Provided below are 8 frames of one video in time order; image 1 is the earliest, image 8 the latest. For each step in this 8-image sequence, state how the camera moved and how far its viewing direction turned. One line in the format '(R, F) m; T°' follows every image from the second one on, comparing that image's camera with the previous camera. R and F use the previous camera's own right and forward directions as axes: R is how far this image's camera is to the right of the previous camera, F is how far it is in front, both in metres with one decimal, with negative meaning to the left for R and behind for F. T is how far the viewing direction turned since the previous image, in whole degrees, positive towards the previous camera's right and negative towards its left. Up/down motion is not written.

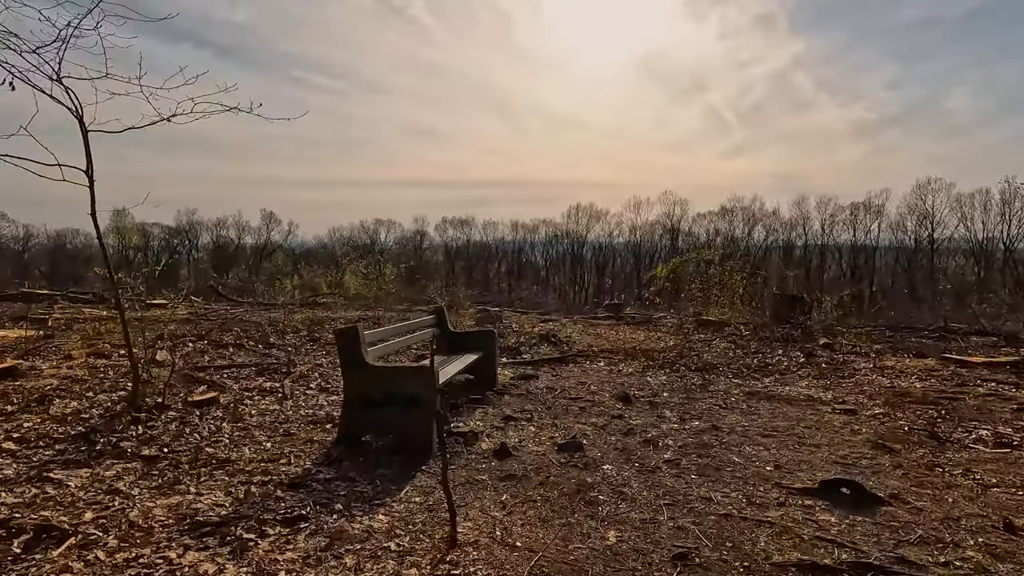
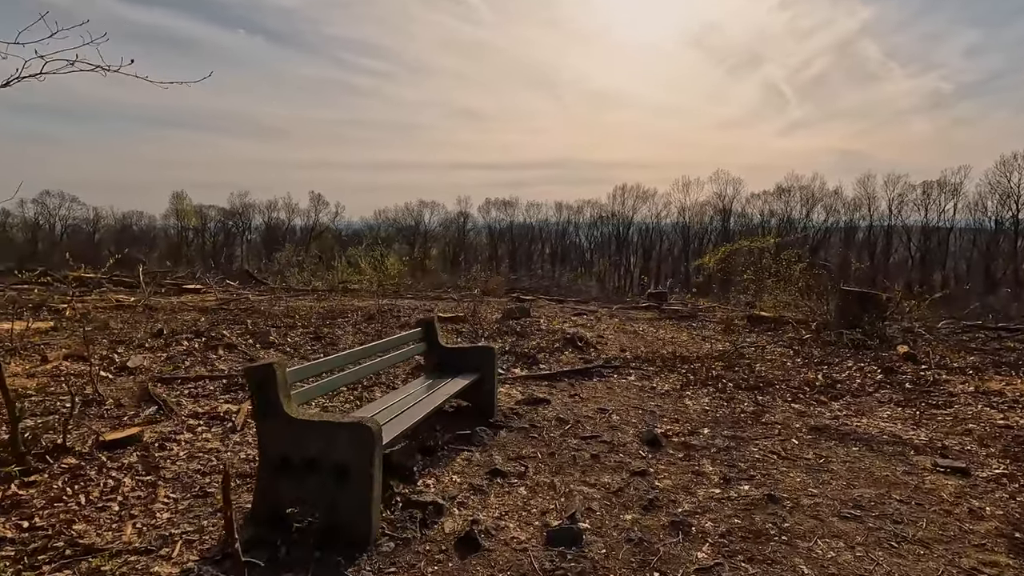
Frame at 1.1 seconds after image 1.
(+0.4, +1.2) m; -5°
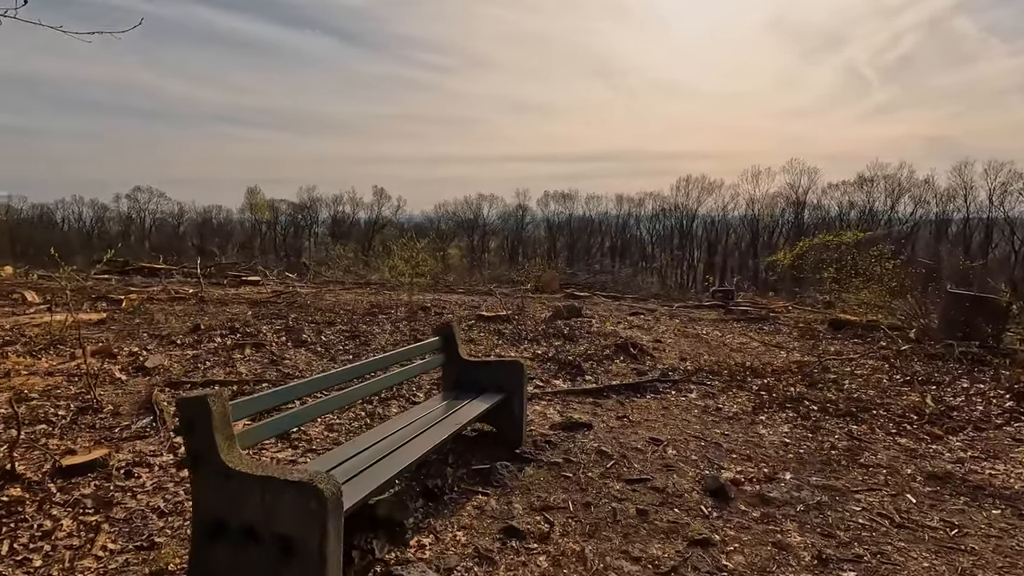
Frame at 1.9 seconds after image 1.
(+0.2, +0.9) m; -6°
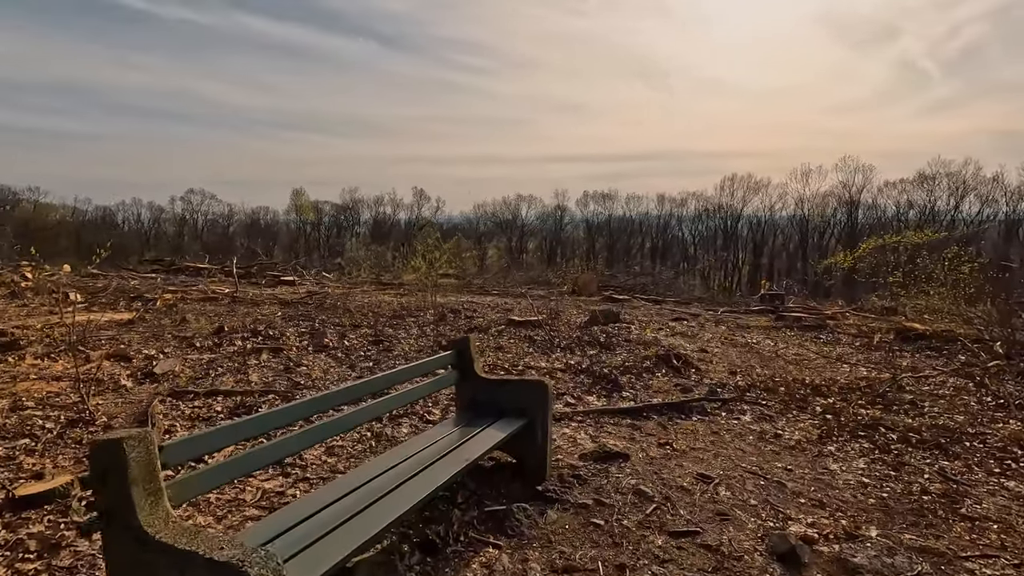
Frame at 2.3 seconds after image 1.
(+0.1, +0.6) m; -4°
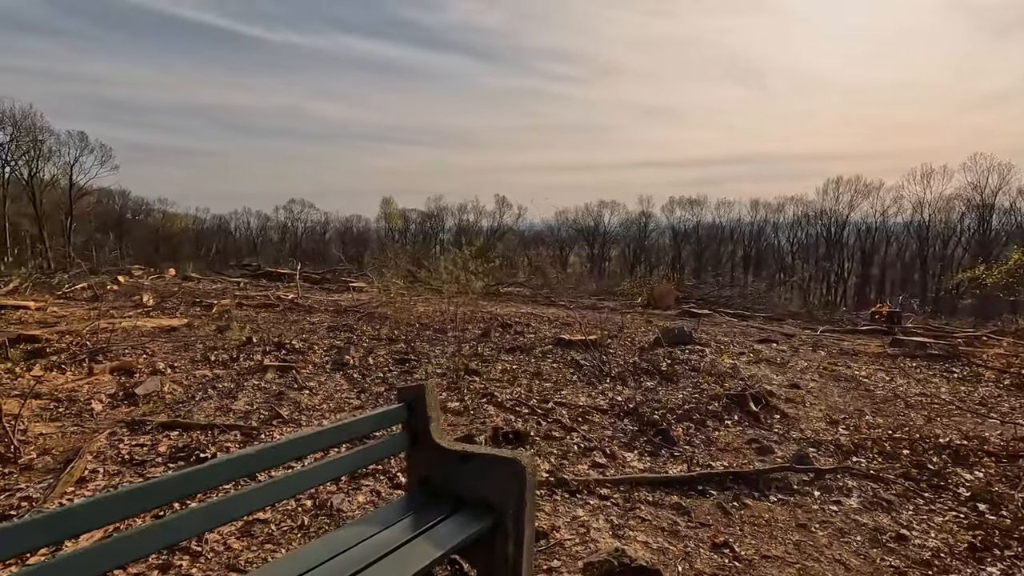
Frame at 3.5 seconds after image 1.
(+0.6, +1.3) m; -9°
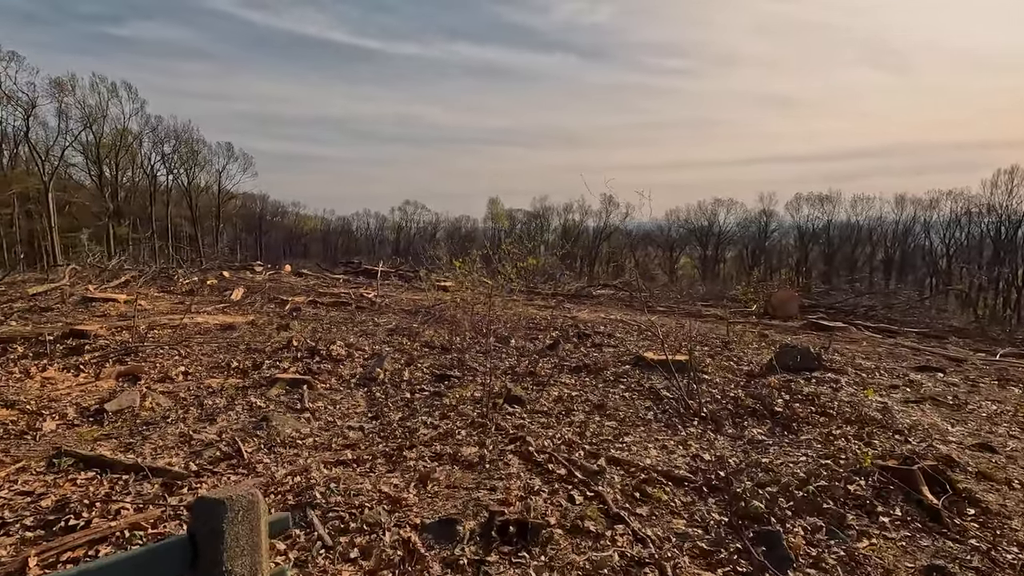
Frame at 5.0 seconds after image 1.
(+0.5, +1.6) m; -11°
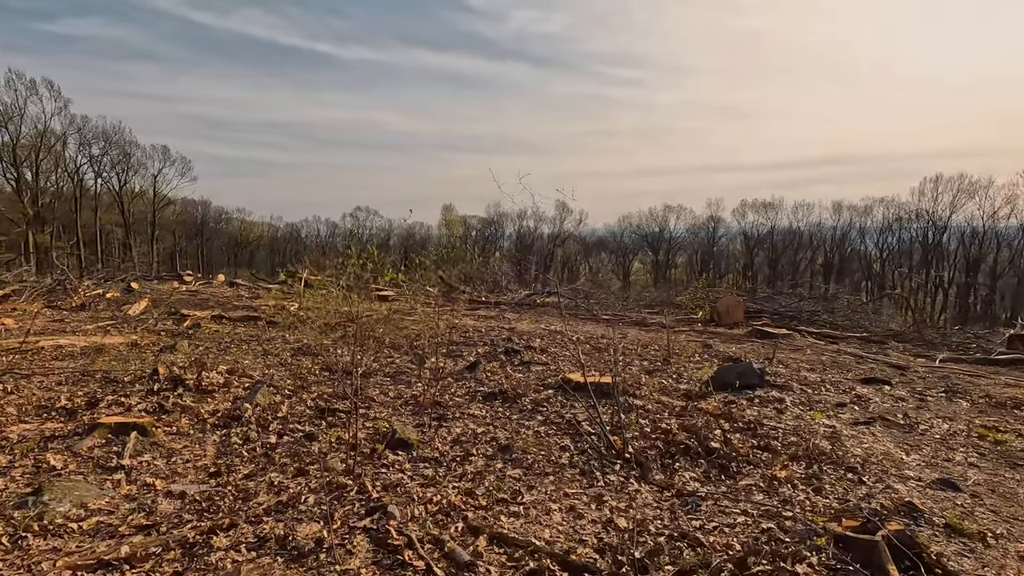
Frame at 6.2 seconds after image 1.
(+0.6, +1.0) m; +5°
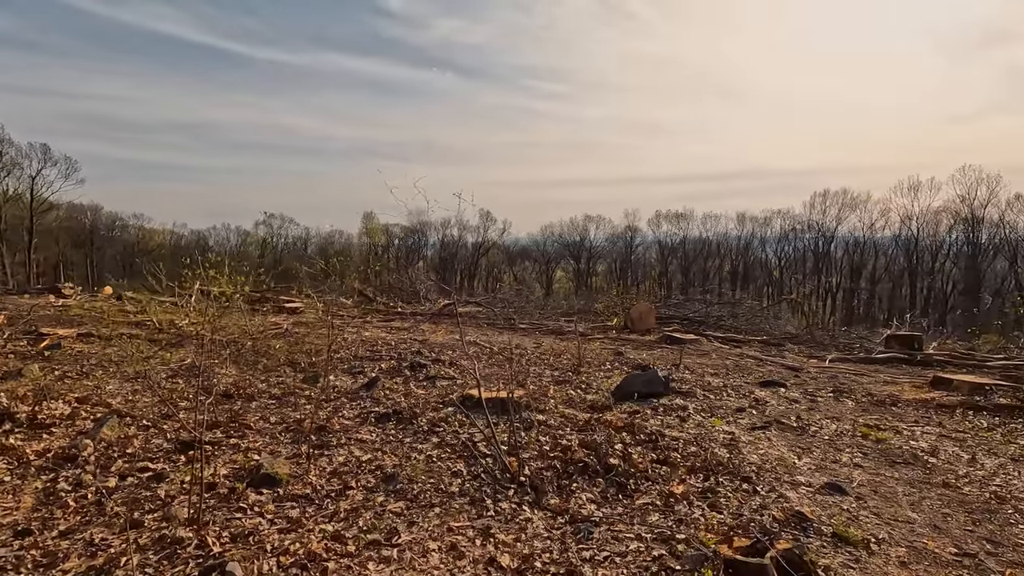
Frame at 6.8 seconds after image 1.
(+0.3, +0.3) m; +8°
